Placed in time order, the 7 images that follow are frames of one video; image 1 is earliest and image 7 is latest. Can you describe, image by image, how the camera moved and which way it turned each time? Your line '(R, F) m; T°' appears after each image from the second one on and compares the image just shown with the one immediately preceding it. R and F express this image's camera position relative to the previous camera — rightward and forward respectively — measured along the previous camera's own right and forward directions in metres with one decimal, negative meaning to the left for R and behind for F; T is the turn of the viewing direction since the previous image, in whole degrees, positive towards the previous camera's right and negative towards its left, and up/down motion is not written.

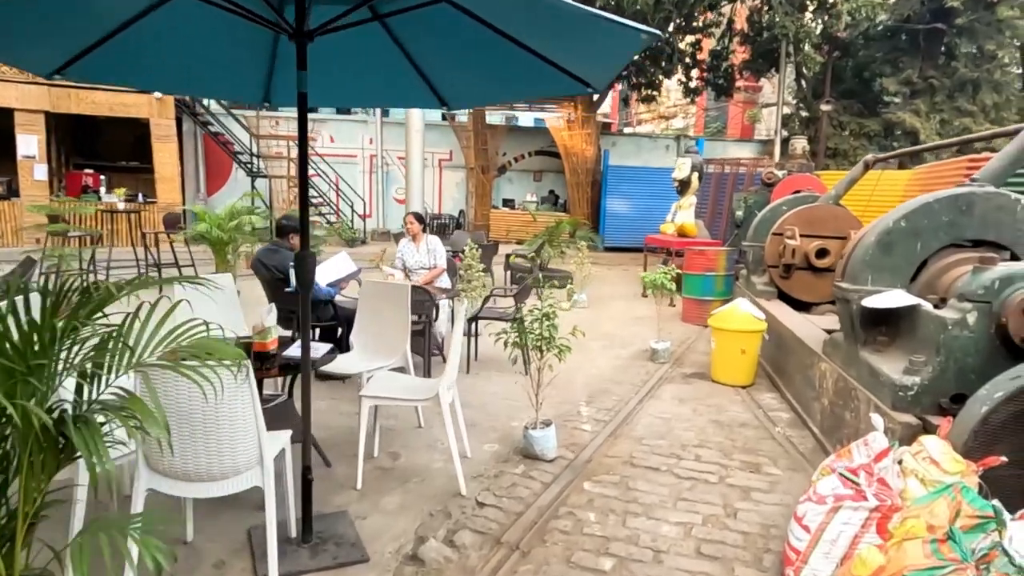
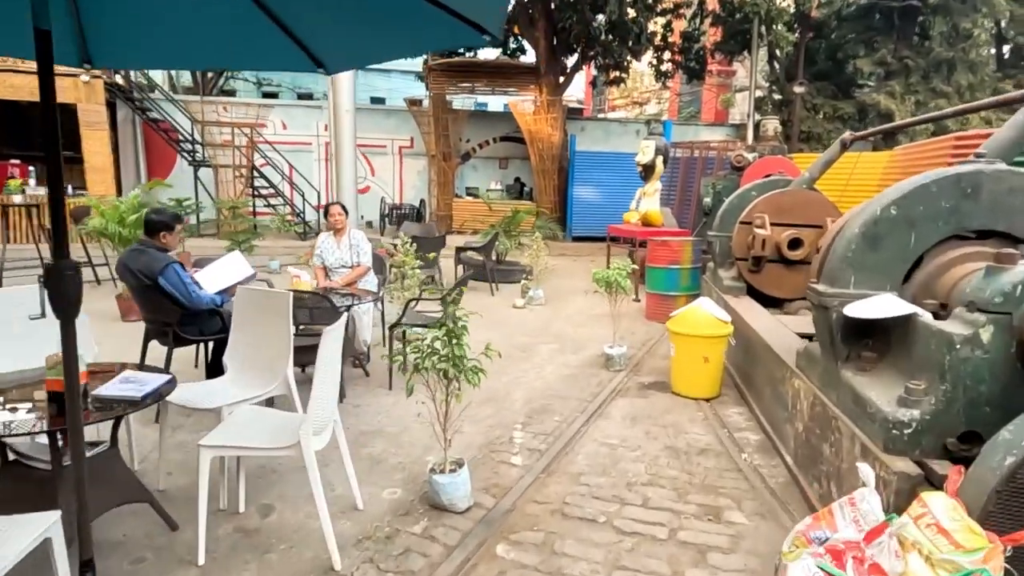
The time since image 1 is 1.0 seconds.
(+0.4, +0.7) m; +2°
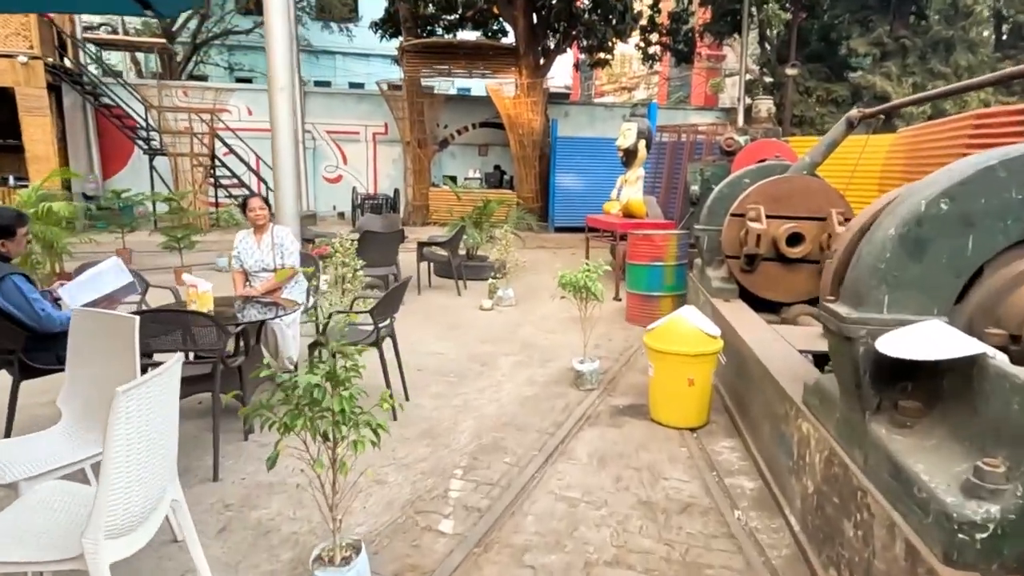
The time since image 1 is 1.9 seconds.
(+0.3, +0.8) m; +1°
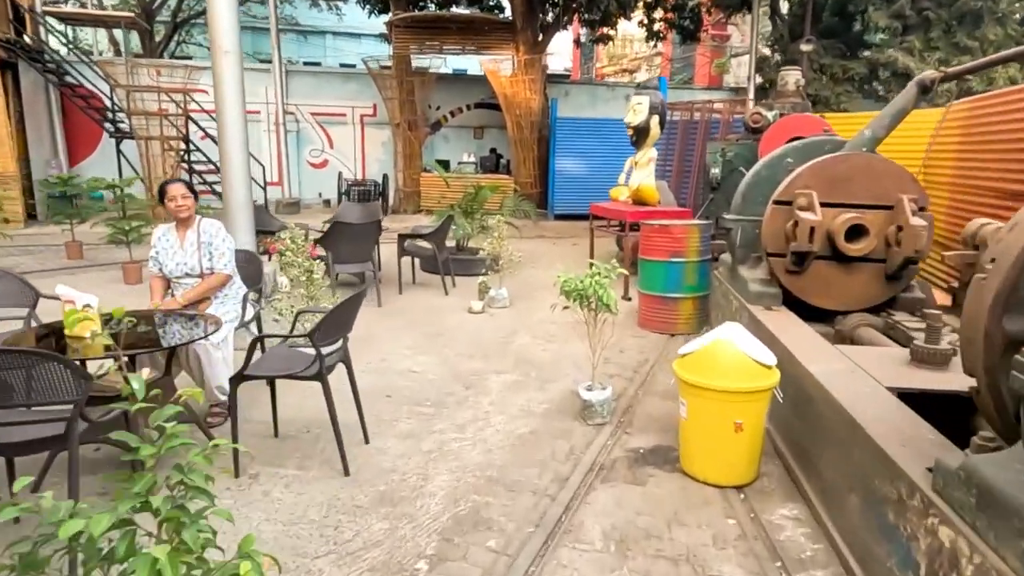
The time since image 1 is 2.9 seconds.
(+0.1, +1.0) m; 0°
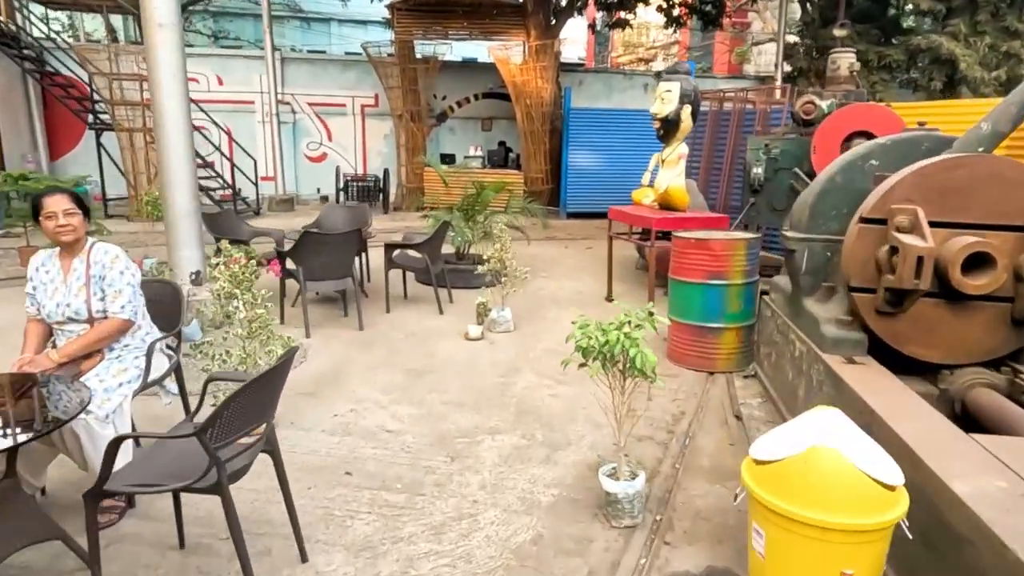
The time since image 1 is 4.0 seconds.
(+0.1, +1.0) m; -1°
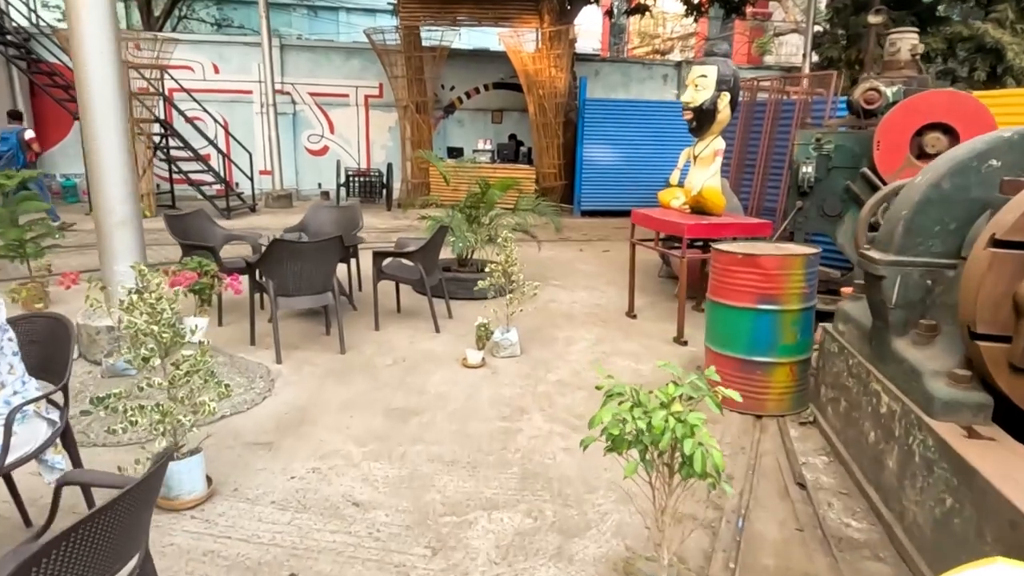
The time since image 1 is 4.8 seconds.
(0.0, +0.8) m; -1°
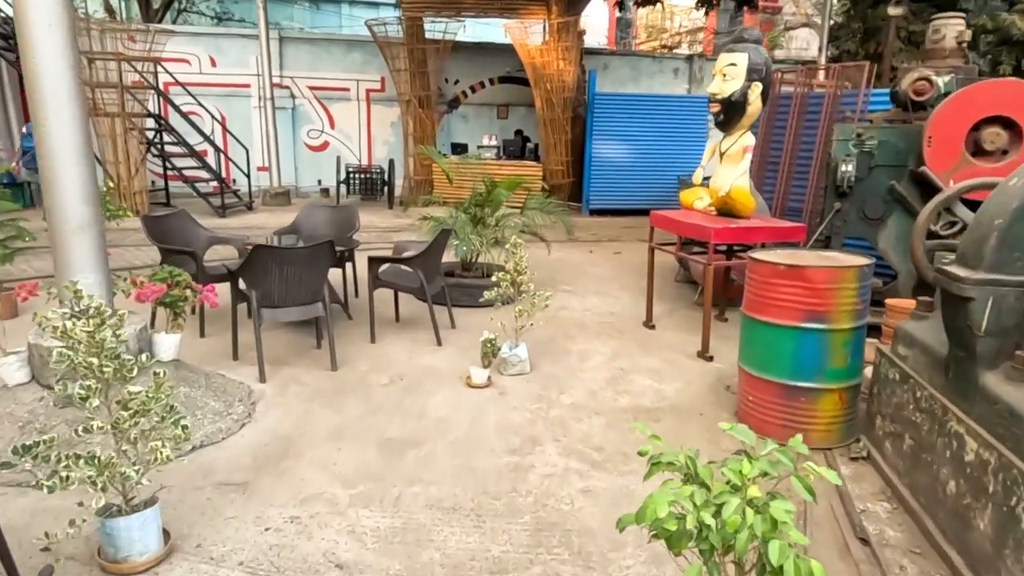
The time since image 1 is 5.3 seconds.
(0.0, +0.4) m; 0°
